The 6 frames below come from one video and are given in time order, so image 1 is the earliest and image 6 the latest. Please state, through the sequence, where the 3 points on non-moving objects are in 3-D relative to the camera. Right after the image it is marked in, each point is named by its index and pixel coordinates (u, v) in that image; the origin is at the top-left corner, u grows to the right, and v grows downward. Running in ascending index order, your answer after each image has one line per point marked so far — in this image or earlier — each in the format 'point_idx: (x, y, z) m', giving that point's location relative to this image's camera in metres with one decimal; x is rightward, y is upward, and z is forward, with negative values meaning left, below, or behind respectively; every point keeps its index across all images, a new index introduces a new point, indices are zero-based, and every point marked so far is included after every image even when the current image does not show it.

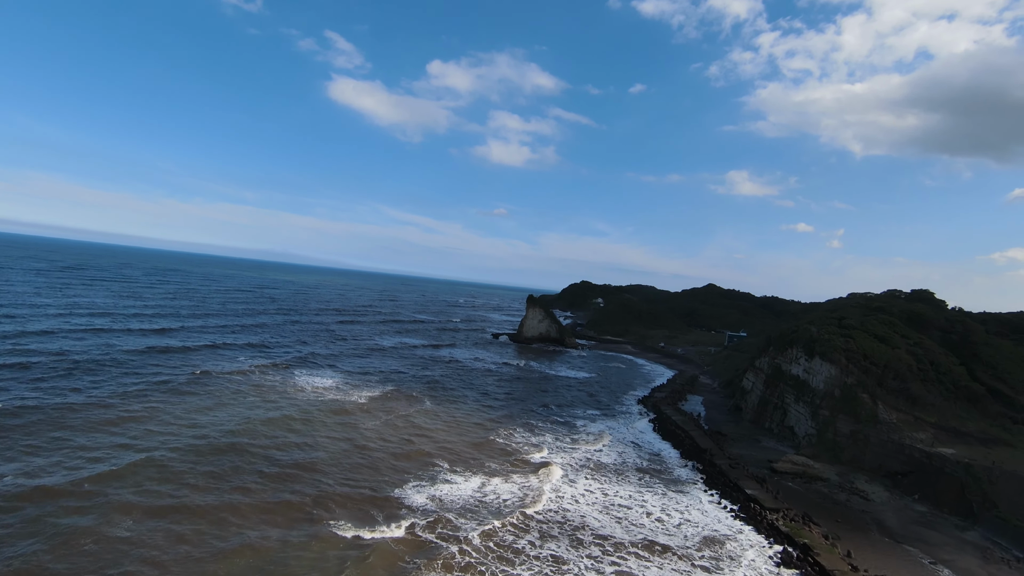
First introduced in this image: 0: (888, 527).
0: (+11.4, -7.3, +15.6) m
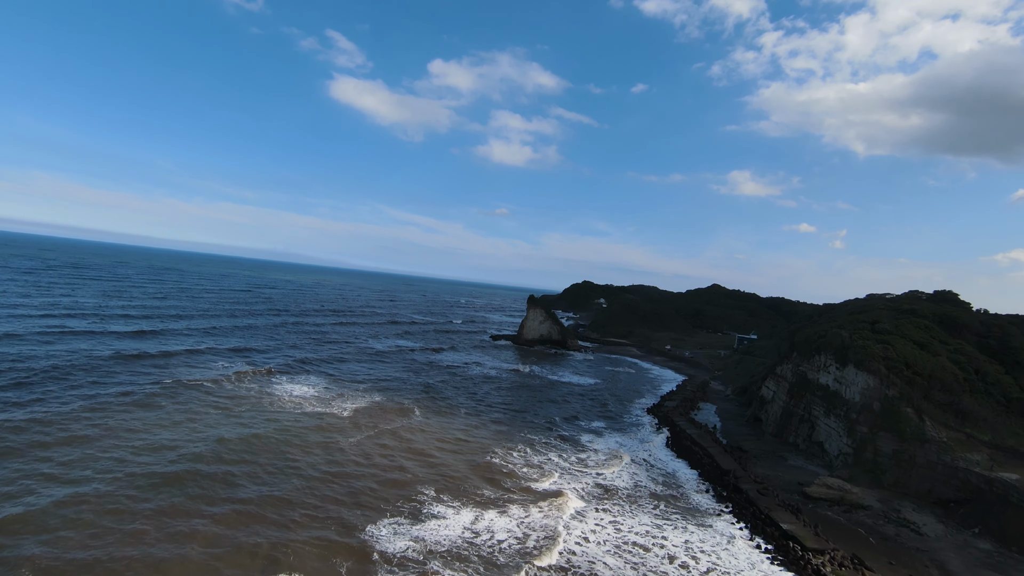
0: (+11.3, -7.3, +13.1) m
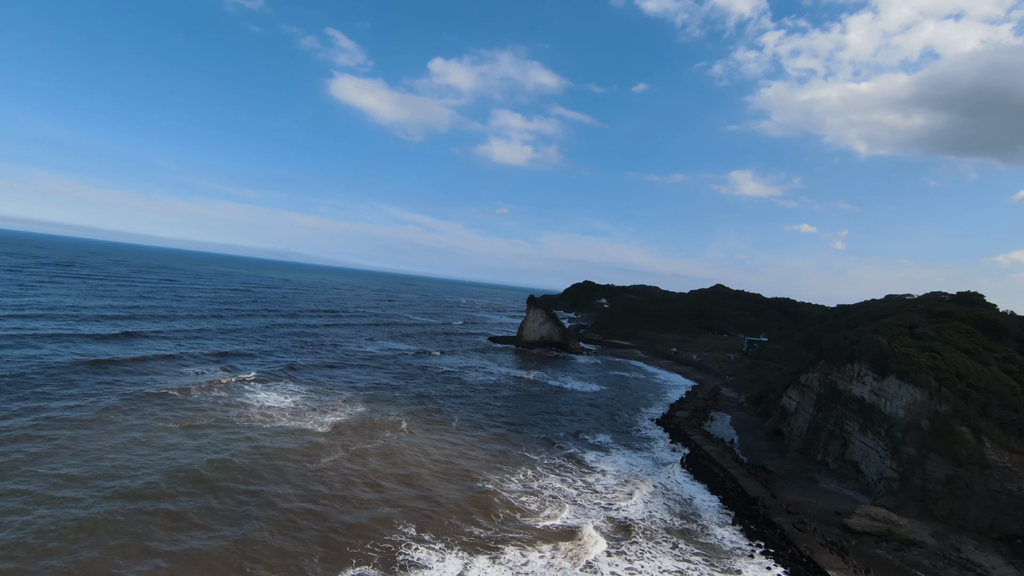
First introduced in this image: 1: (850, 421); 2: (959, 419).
0: (+11.2, -7.3, +10.8) m
1: (+13.0, -5.1, +19.8) m
2: (+14.0, -4.1, +16.1) m
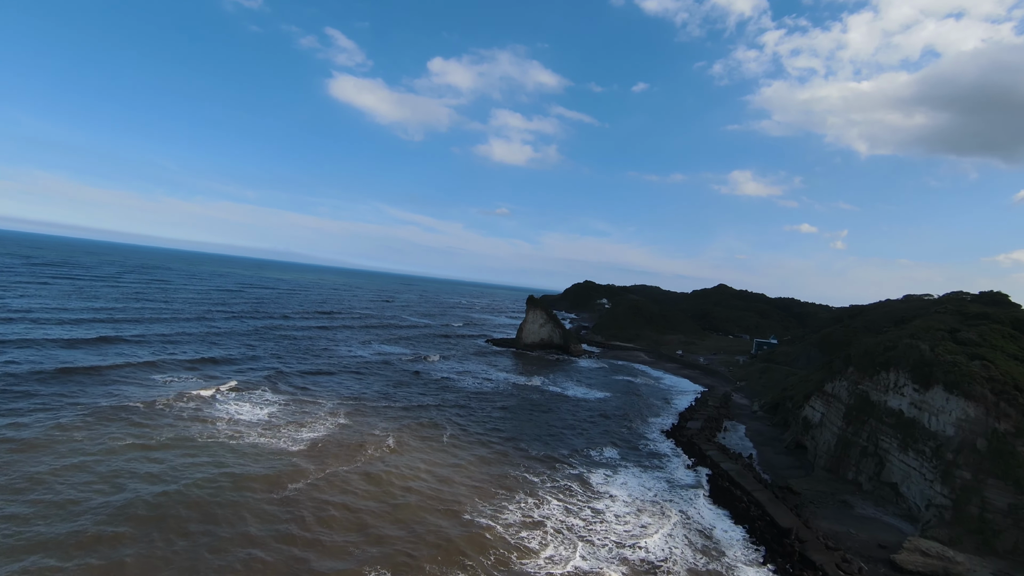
0: (+11.1, -7.3, +8.7) m
1: (+12.9, -5.1, +17.7) m
2: (+13.9, -4.1, +14.0) m
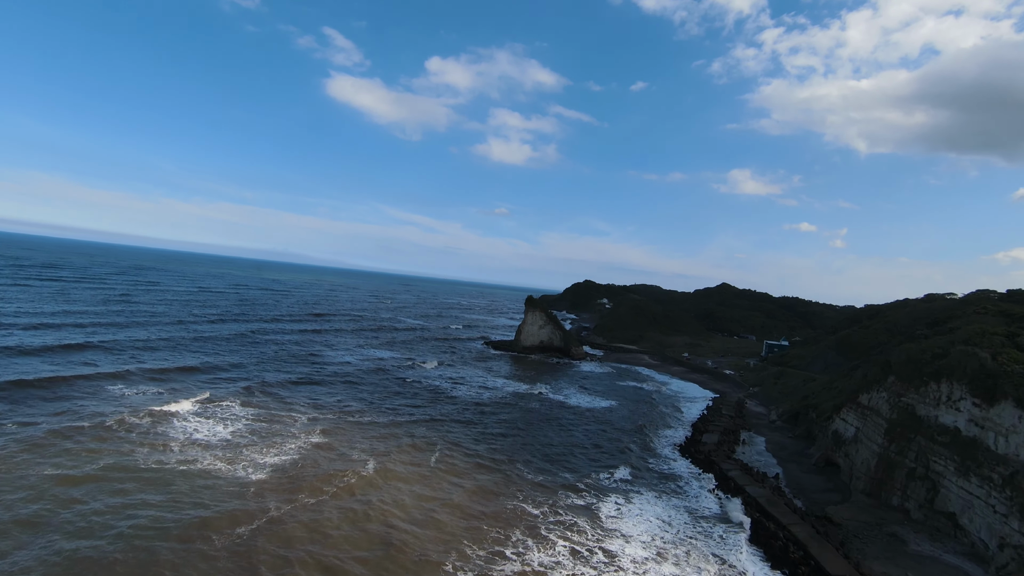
0: (+11.0, -7.3, +6.3) m
1: (+12.7, -5.1, +15.3) m
2: (+13.7, -4.1, +11.6) m
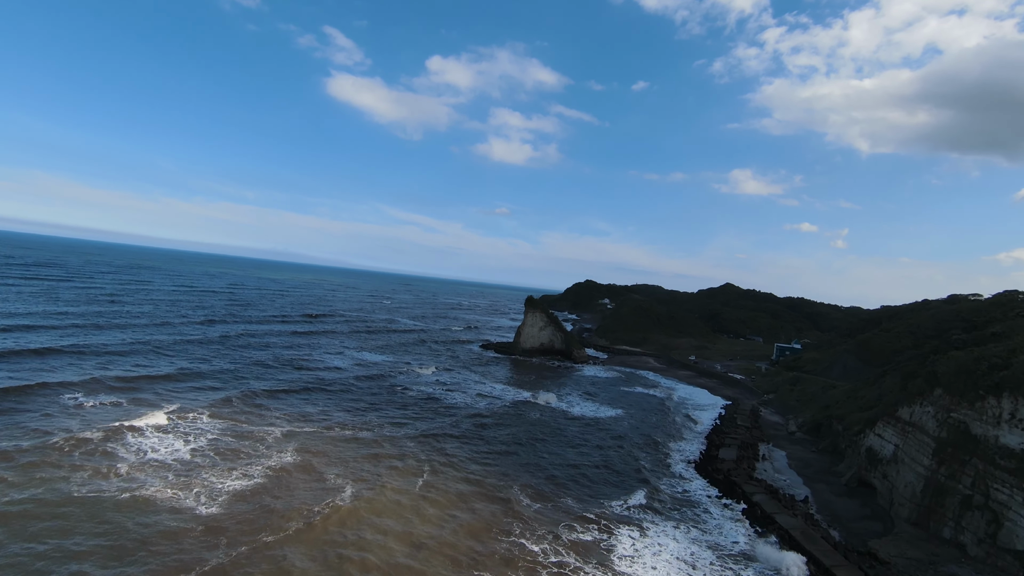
0: (+10.9, -7.3, +4.2) m
1: (+12.6, -5.1, +13.2) m
2: (+13.6, -4.1, +9.5) m
